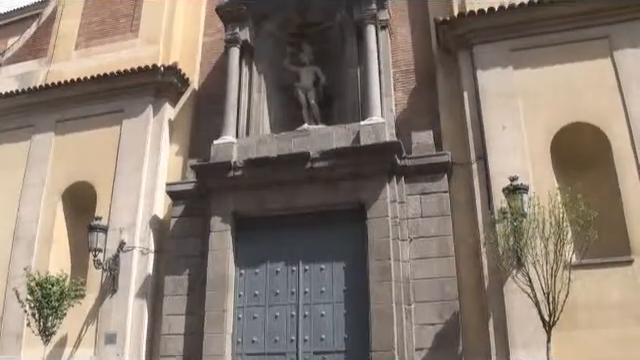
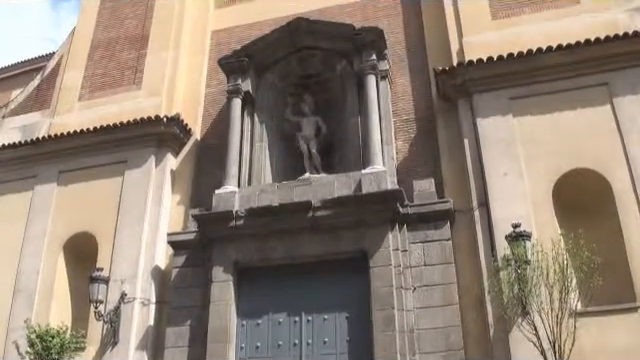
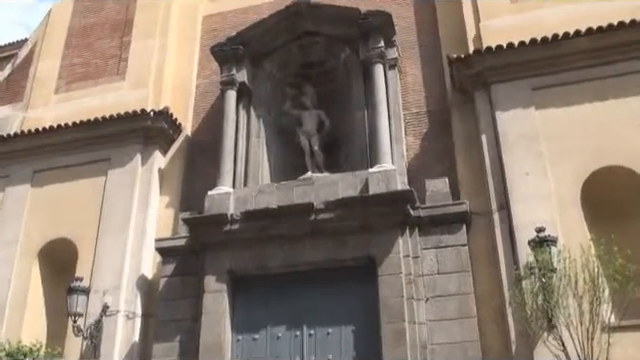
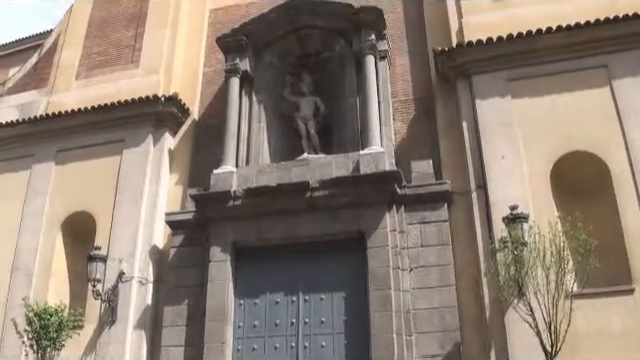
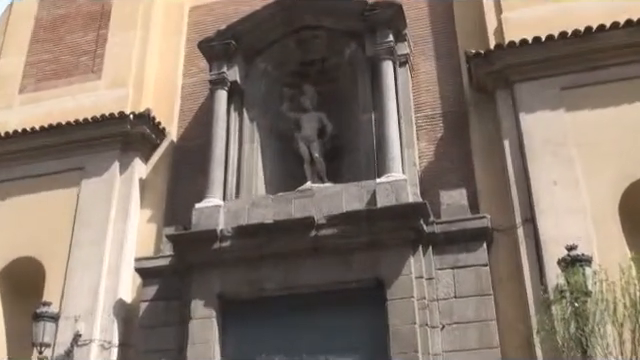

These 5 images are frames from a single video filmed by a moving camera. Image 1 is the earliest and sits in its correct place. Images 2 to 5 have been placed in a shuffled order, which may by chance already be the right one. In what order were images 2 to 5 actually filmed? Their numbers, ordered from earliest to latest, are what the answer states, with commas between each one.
4, 2, 3, 5
